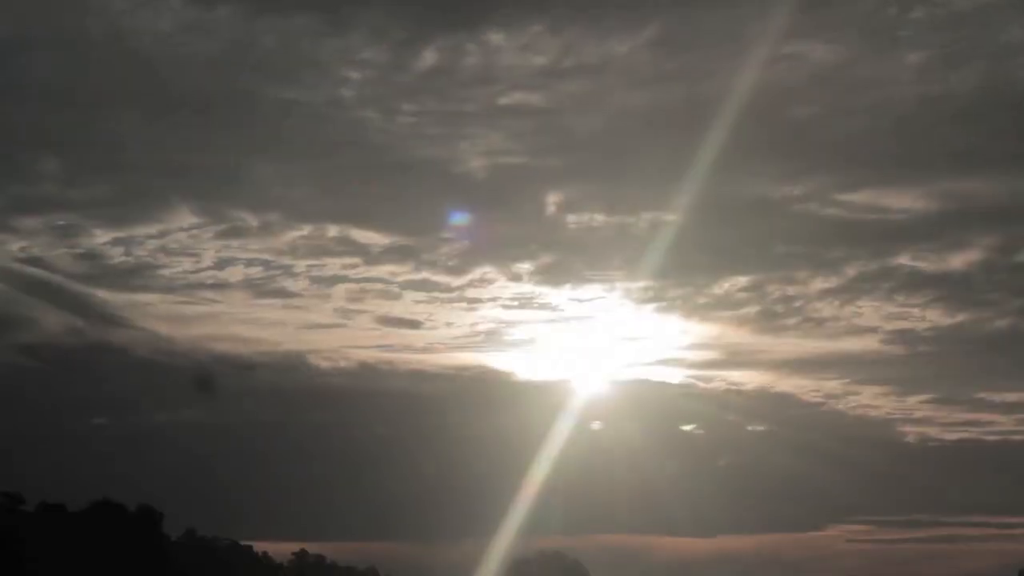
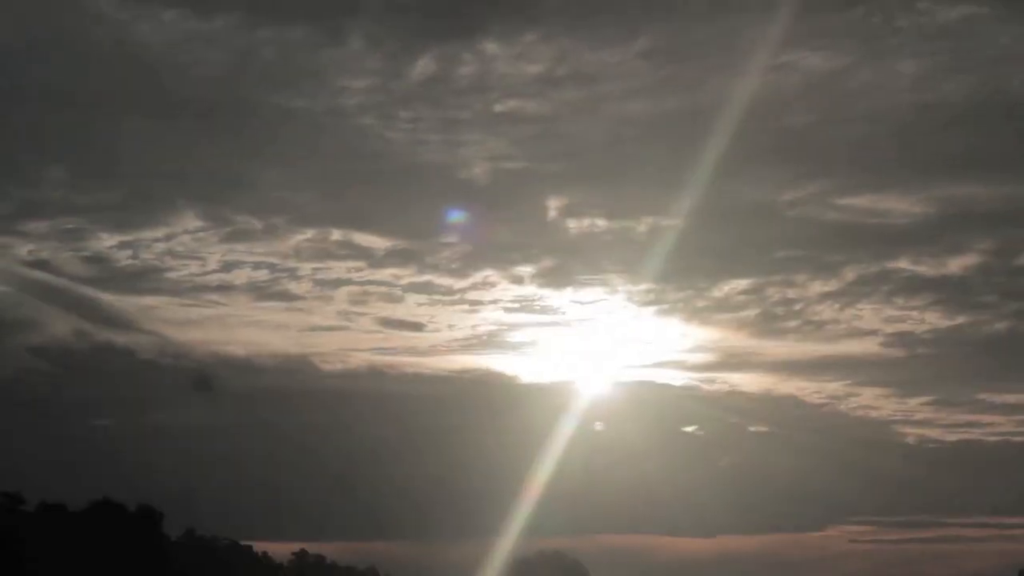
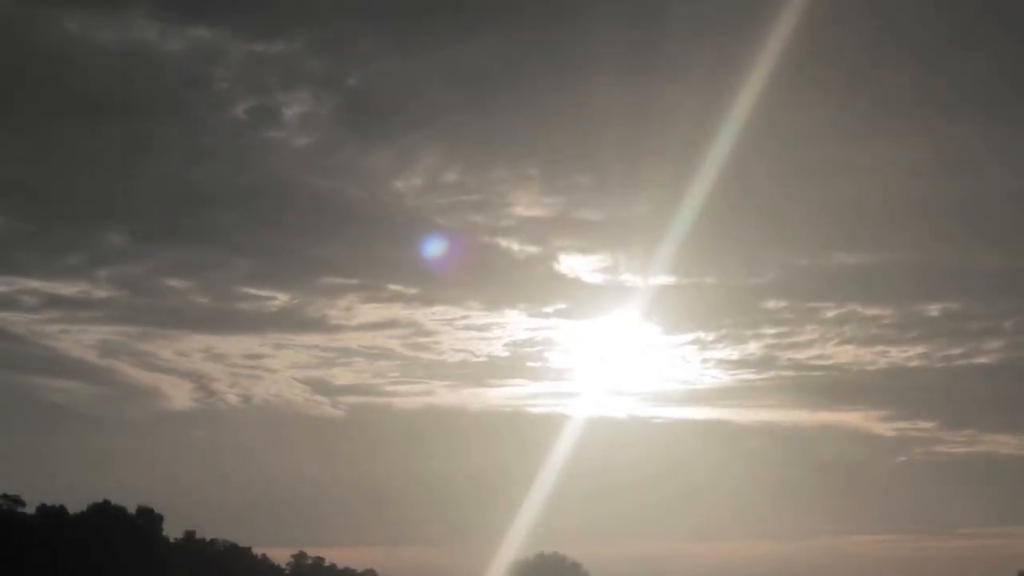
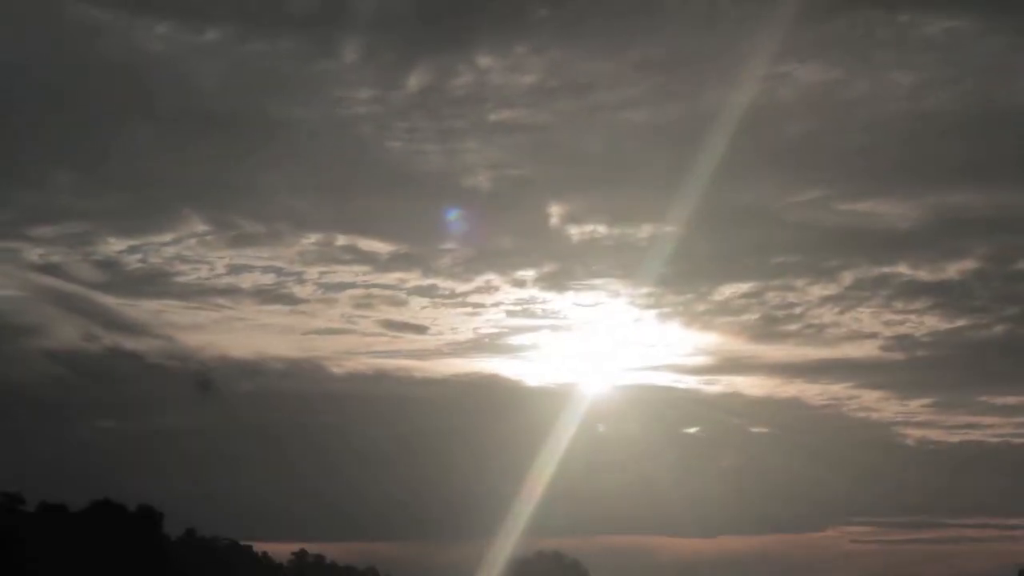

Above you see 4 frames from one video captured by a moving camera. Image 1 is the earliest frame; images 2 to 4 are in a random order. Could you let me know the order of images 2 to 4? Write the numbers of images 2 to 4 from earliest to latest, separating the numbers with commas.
2, 4, 3
